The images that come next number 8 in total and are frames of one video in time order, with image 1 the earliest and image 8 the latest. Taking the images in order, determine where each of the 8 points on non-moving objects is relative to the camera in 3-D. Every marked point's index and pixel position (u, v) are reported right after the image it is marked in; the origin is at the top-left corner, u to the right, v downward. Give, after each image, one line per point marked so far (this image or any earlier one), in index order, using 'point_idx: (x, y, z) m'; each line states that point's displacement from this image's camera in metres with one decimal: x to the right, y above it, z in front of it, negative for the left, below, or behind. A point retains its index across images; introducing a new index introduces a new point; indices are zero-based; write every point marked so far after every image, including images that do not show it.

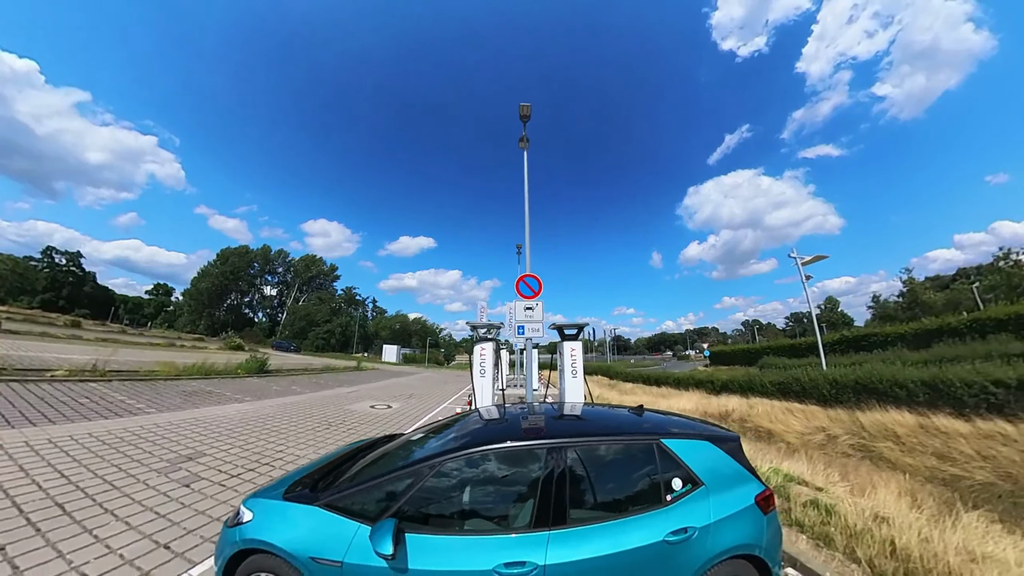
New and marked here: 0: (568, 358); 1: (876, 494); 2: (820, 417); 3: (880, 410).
0: (+0.8, -1.1, +6.0) m
1: (+4.1, -2.4, +4.2) m
2: (+7.8, -3.3, +9.4) m
3: (+8.6, -2.9, +8.7) m
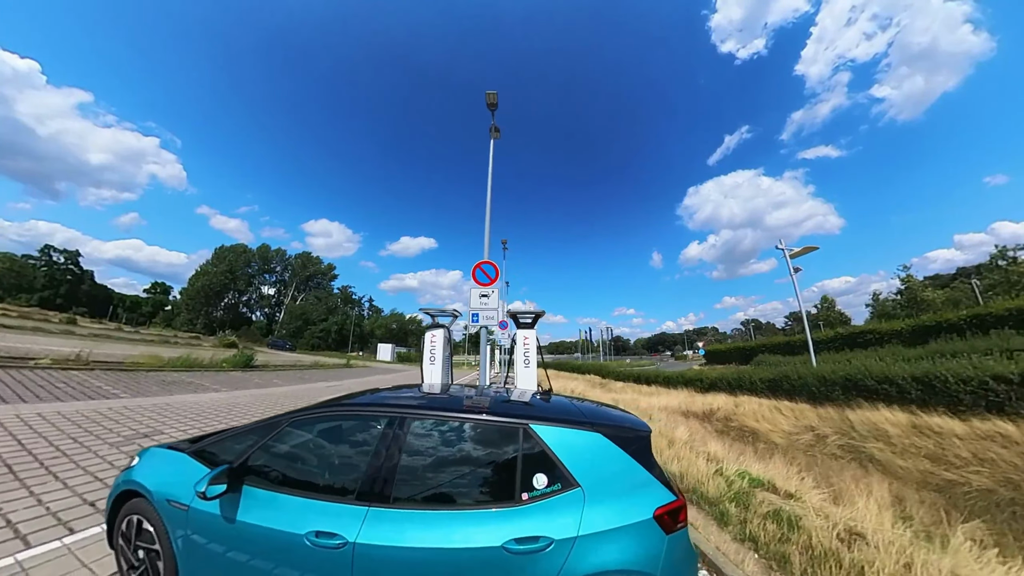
0: (+0.1, -0.9, +5.5) m
1: (+3.4, -2.2, +3.7) m
2: (+7.1, -3.1, +8.9) m
3: (+7.9, -2.7, +8.2) m
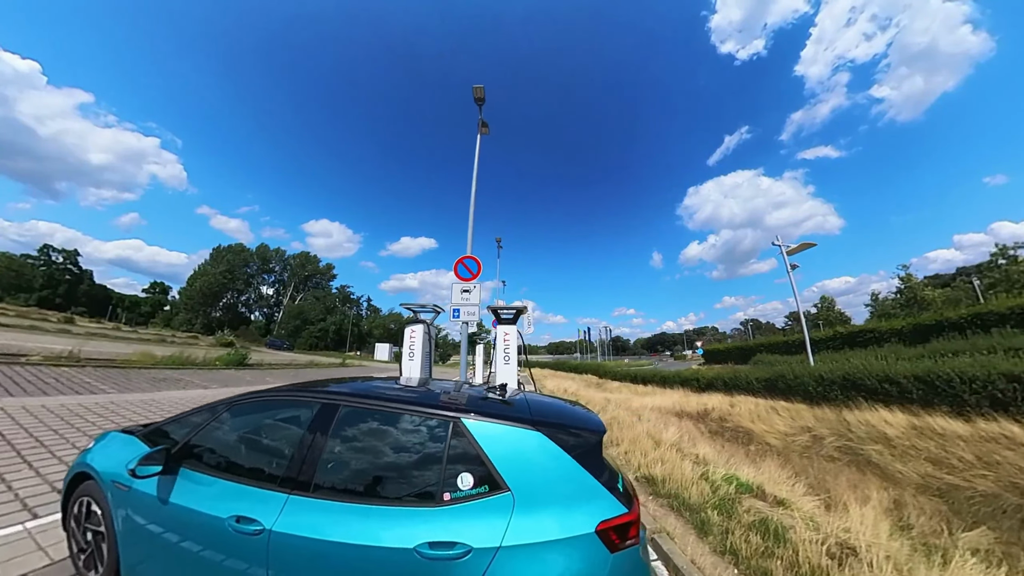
0: (-0.2, -0.8, +5.3) m
1: (+3.1, -2.1, +3.4) m
2: (+6.9, -3.0, +8.7) m
3: (+7.7, -2.6, +7.9) m
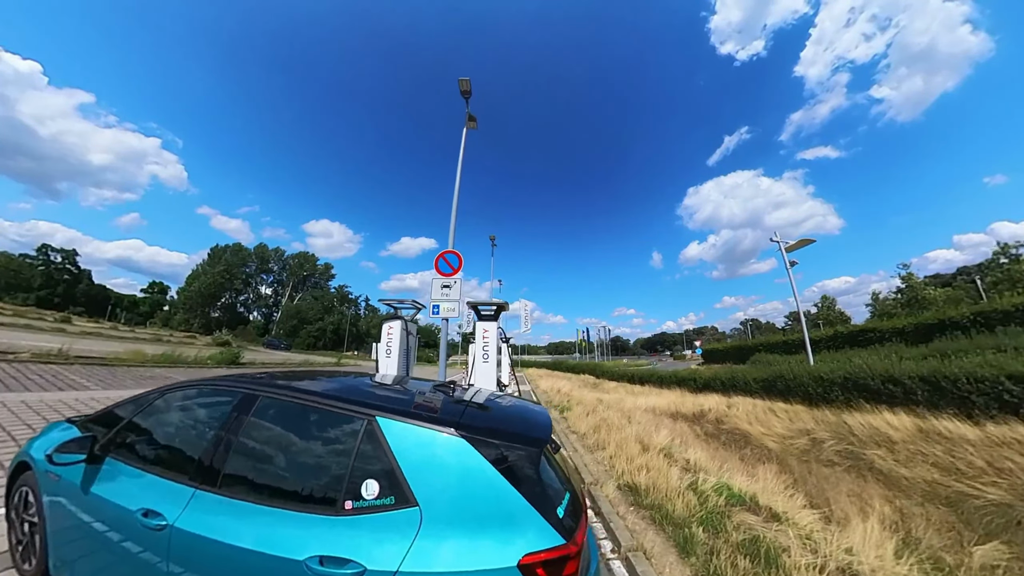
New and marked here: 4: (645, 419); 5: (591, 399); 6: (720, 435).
0: (-0.4, -0.7, +4.9) m
1: (+2.9, -2.0, +3.1) m
2: (+6.6, -3.0, +8.3) m
3: (+7.4, -2.5, +7.6) m
4: (+3.0, -2.9, +8.2) m
5: (+2.3, -3.1, +10.5) m
6: (+4.7, -3.4, +8.5) m
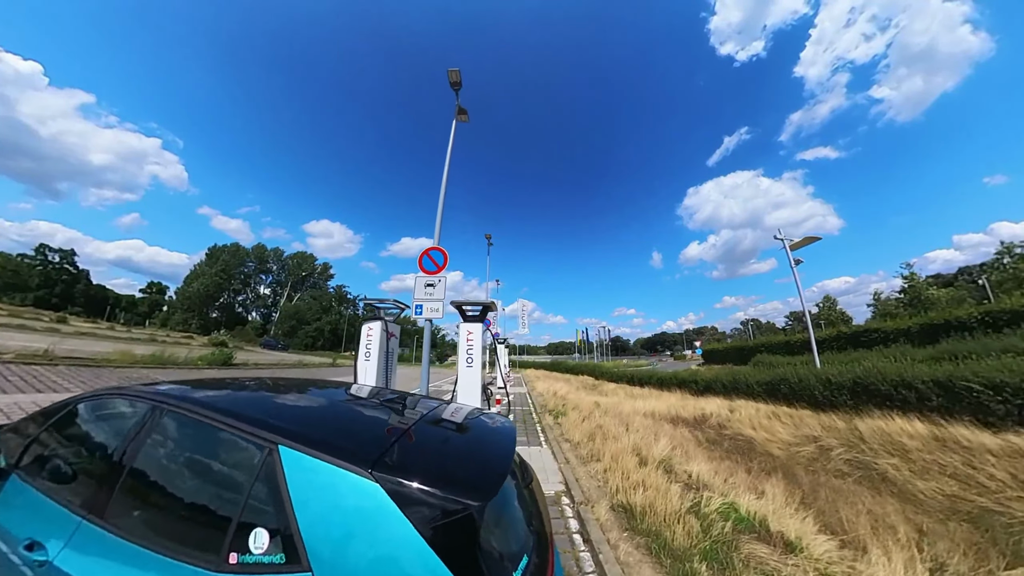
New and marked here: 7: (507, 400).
0: (-0.6, -0.7, +4.6) m
1: (+2.7, -2.0, +2.7) m
2: (+6.4, -3.0, +8.0) m
3: (+7.2, -2.5, +7.2) m
4: (+2.8, -2.9, +7.9) m
5: (+2.1, -3.1, +10.1) m
6: (+4.6, -3.3, +8.1) m
7: (-0.2, -3.5, +11.7) m
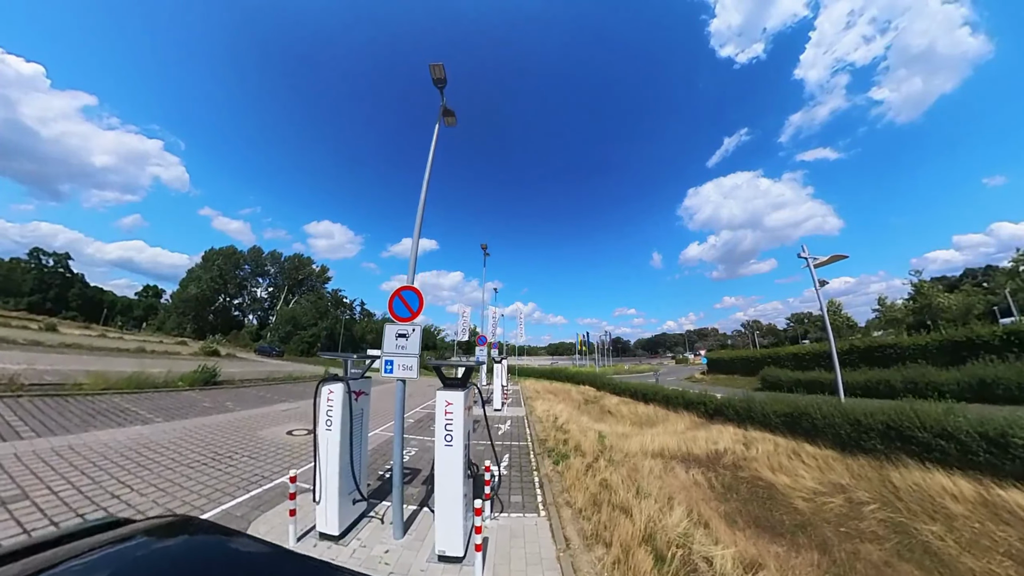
0: (-0.7, -1.3, +3.8) m
1: (+2.6, -2.6, +1.9) m
2: (+6.3, -3.5, +7.2) m
3: (+7.1, -3.1, +6.4) m
4: (+2.7, -3.5, +7.1) m
5: (+2.0, -3.7, +9.3) m
6: (+4.5, -3.9, +7.3) m
7: (-0.3, -4.1, +10.9) m
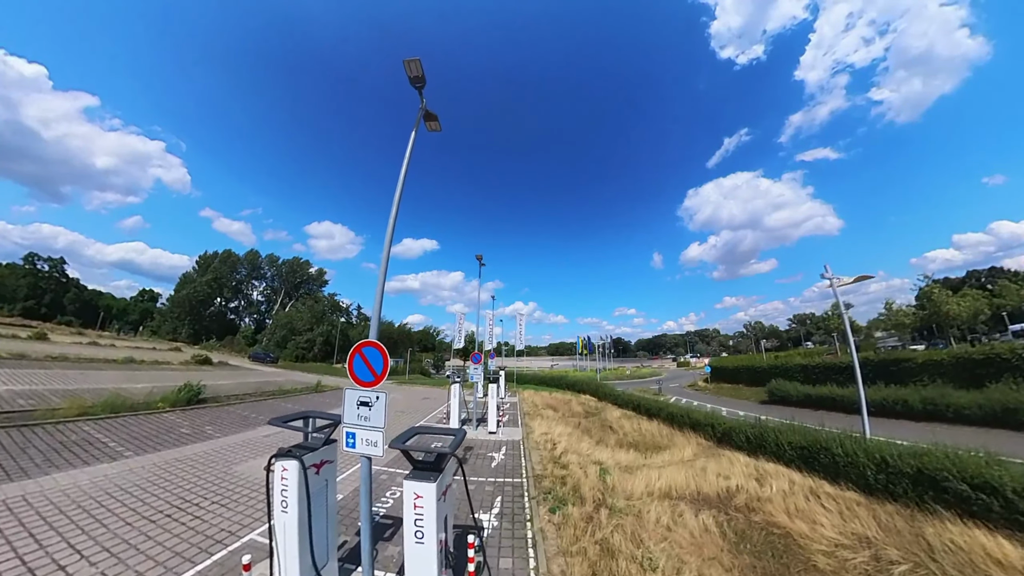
0: (-0.9, -1.8, +3.1) m
1: (+2.4, -3.1, +1.3) m
2: (+6.2, -4.1, +6.5) m
3: (+7.0, -3.6, +5.8) m
4: (+2.6, -4.0, +6.4) m
5: (+1.8, -4.3, +8.7) m
6: (+4.3, -4.5, +6.6) m
7: (-0.4, -4.7, +10.2) m
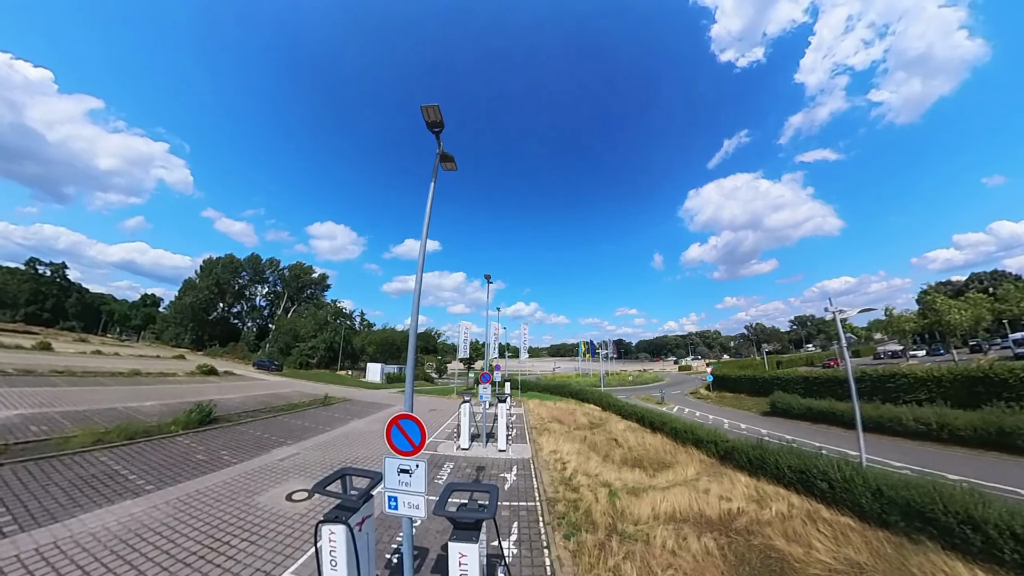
0: (-0.5, -2.6, +3.6) m
1: (+2.8, -3.9, +1.7) m
2: (+6.5, -4.8, +6.9) m
3: (+7.3, -4.4, +6.2) m
4: (+2.9, -4.8, +6.8) m
5: (+2.2, -5.0, +9.1) m
6: (+4.7, -5.2, +7.1) m
7: (-0.1, -5.4, +10.6) m
